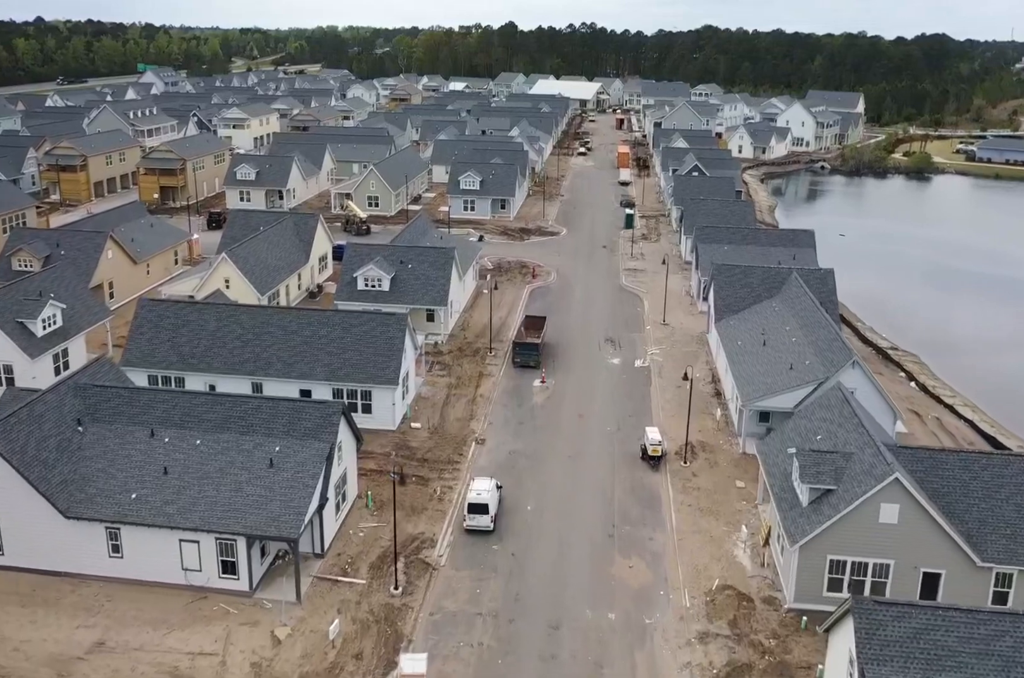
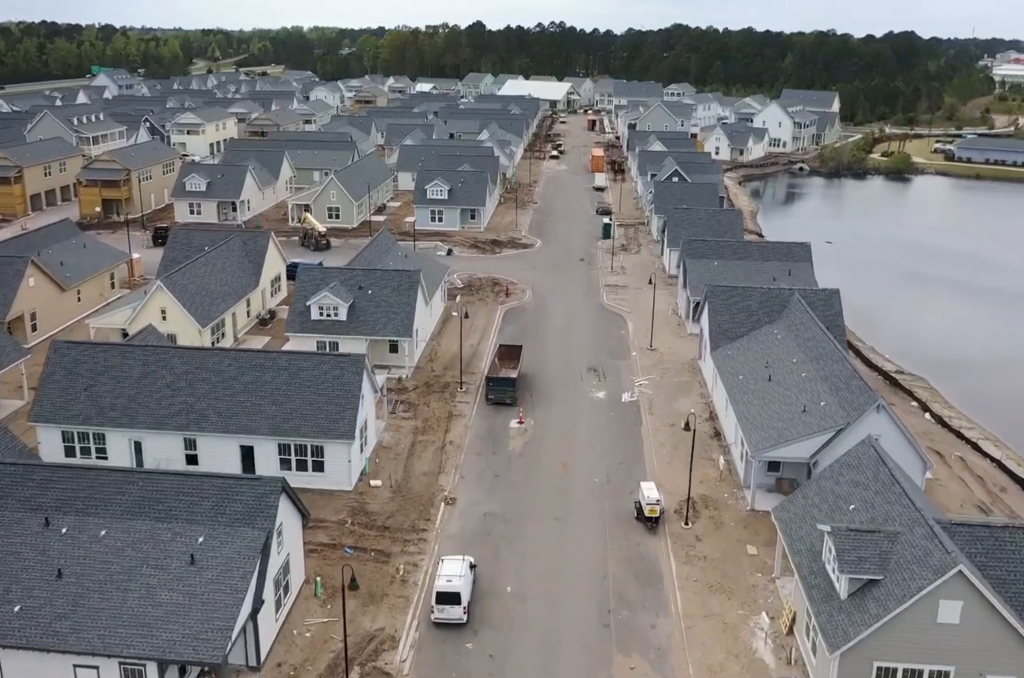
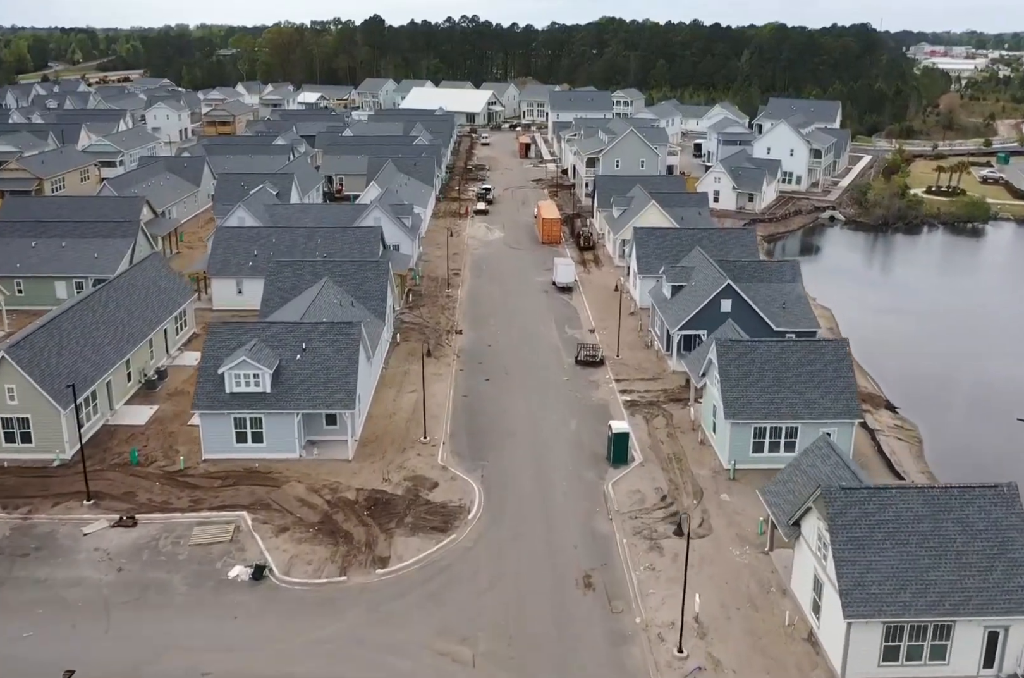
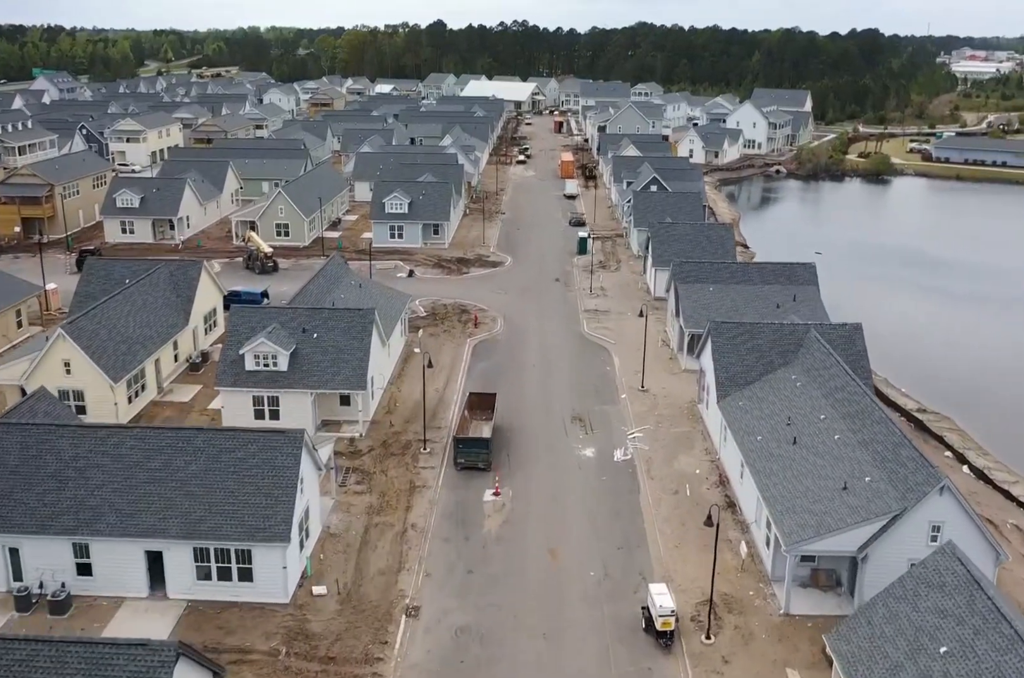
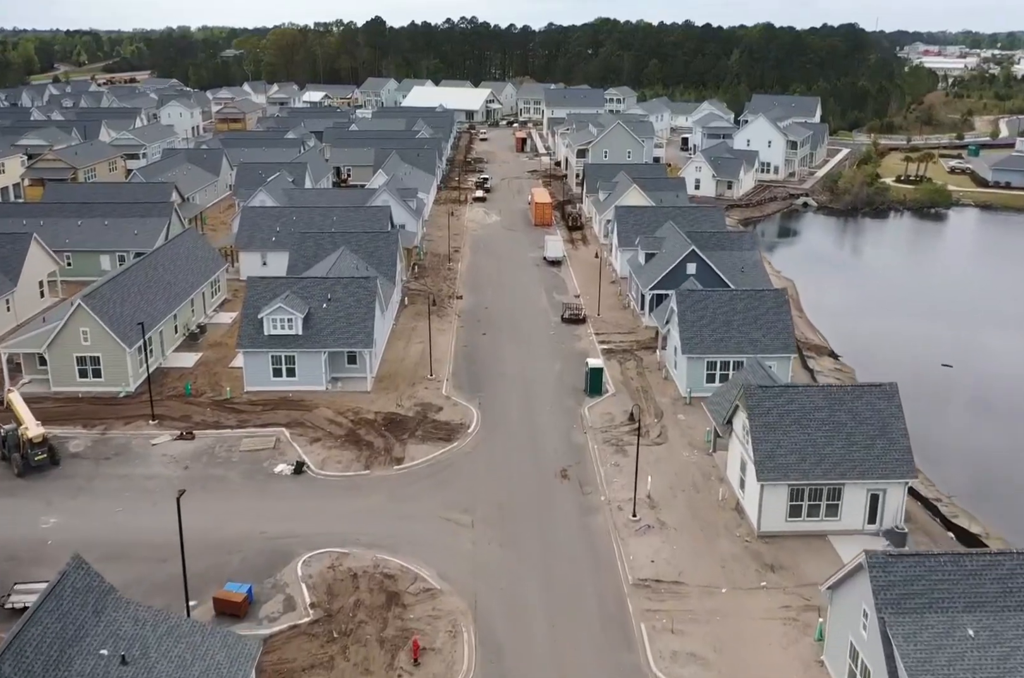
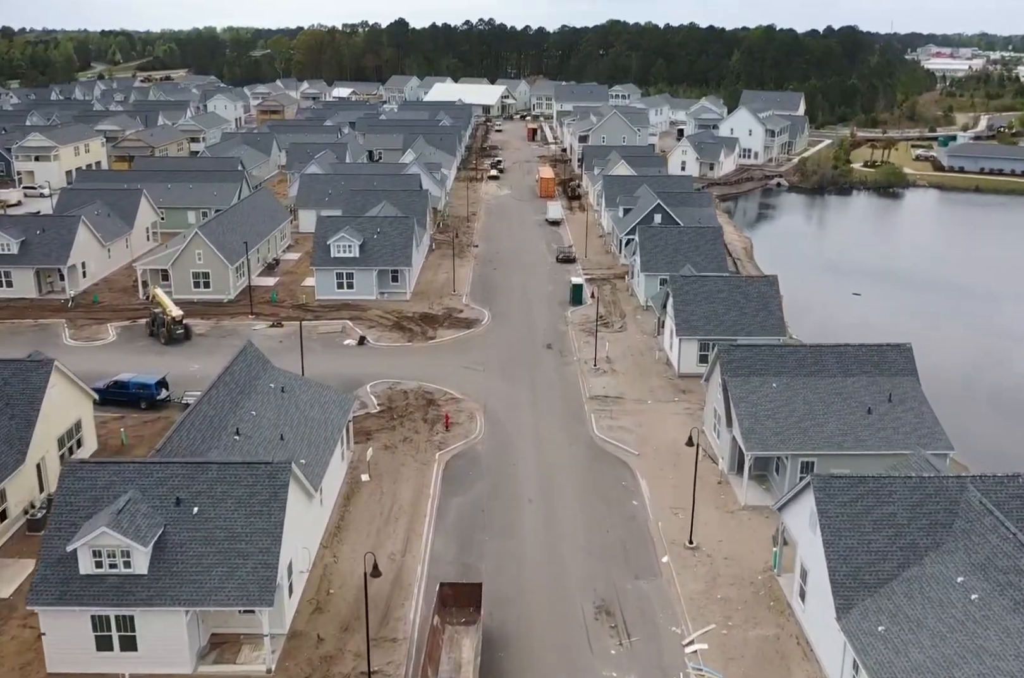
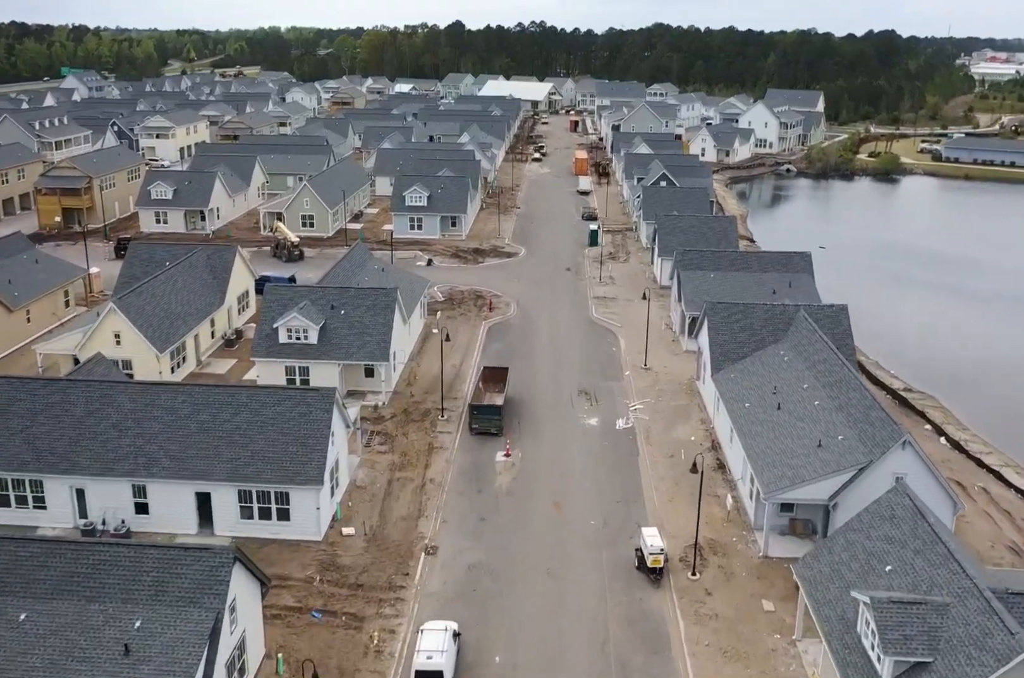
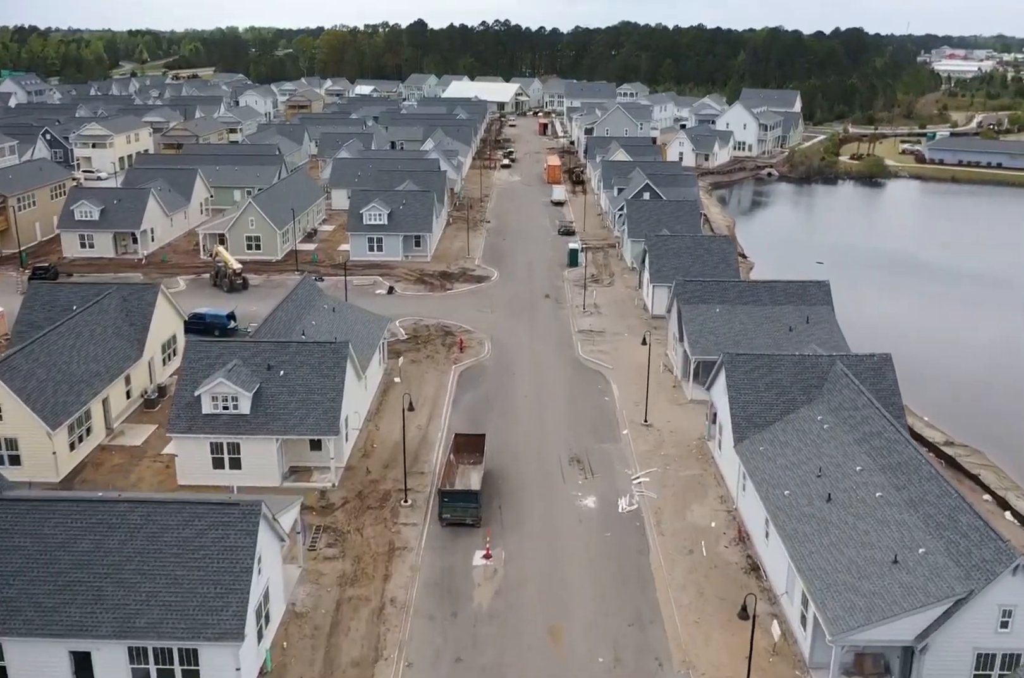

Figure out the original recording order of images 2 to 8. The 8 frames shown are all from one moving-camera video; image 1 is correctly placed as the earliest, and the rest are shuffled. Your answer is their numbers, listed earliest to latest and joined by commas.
2, 7, 4, 8, 6, 5, 3
